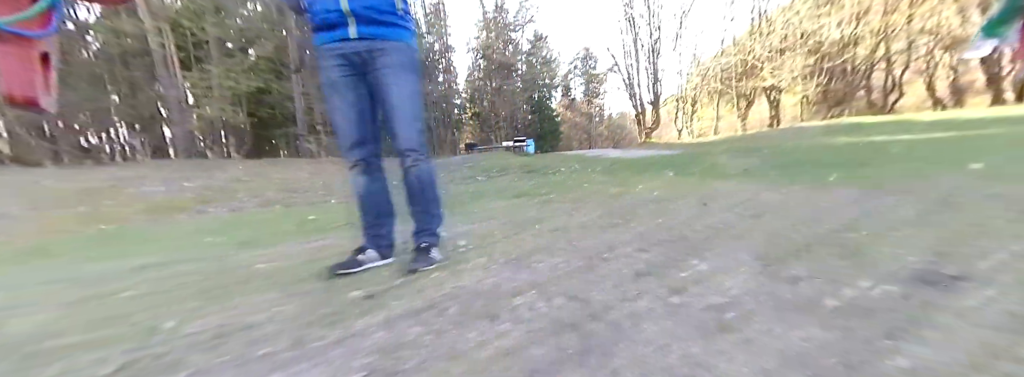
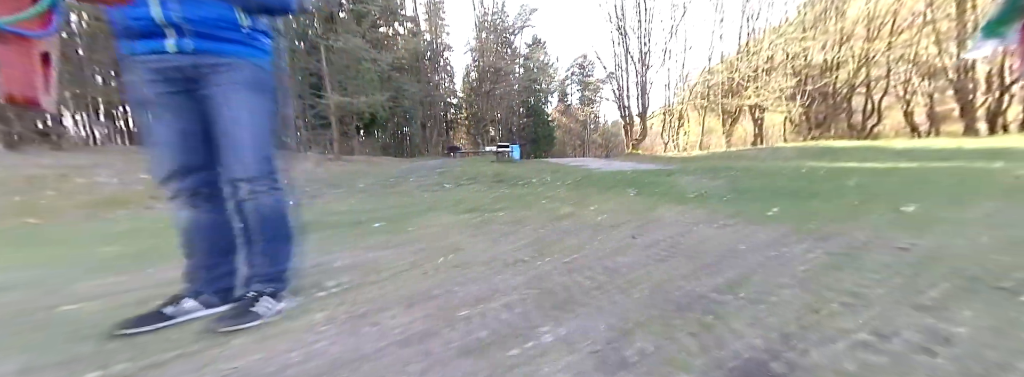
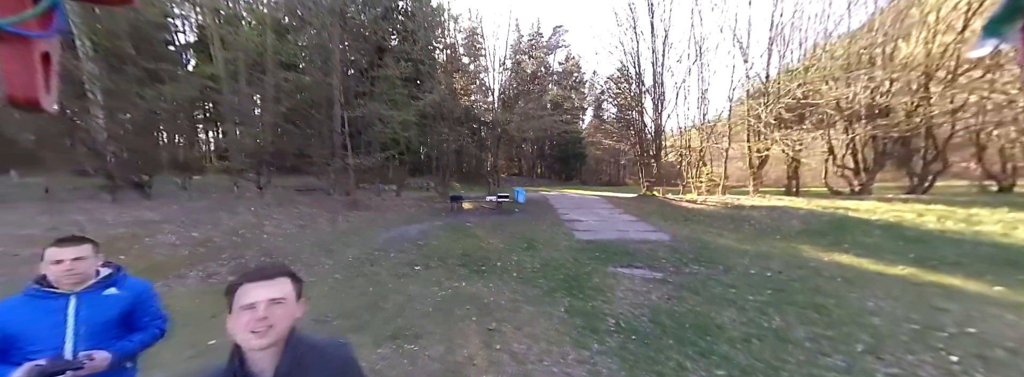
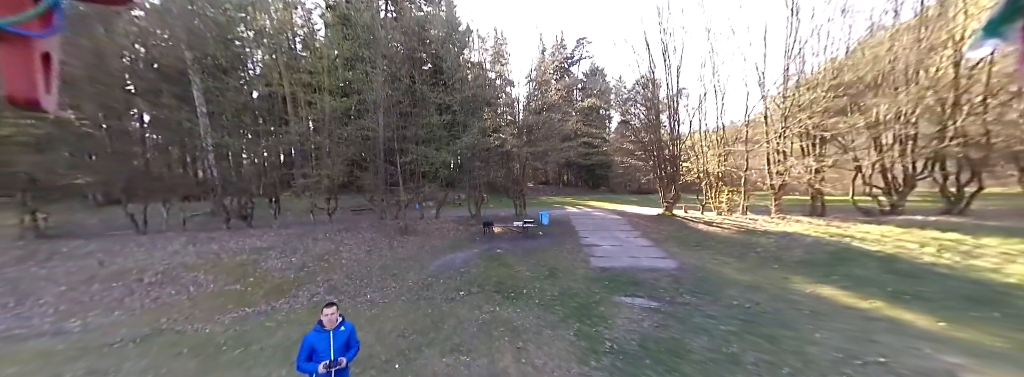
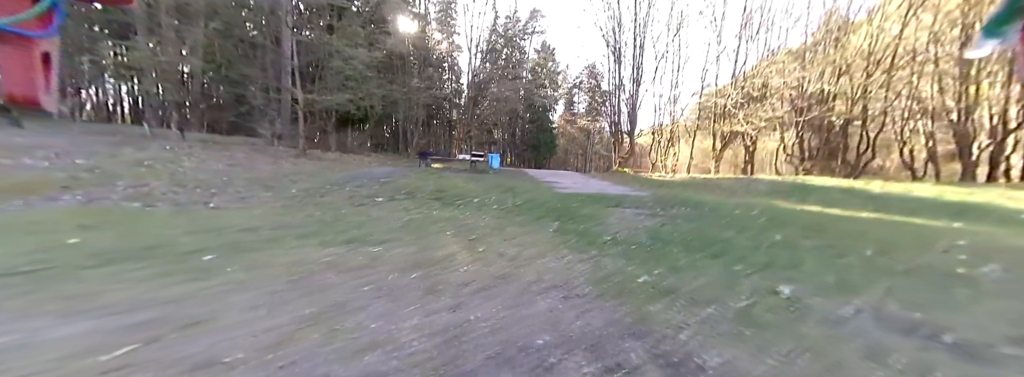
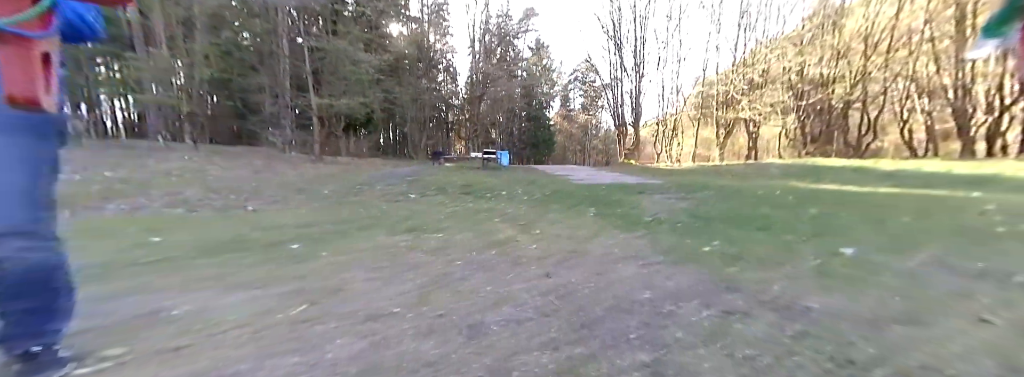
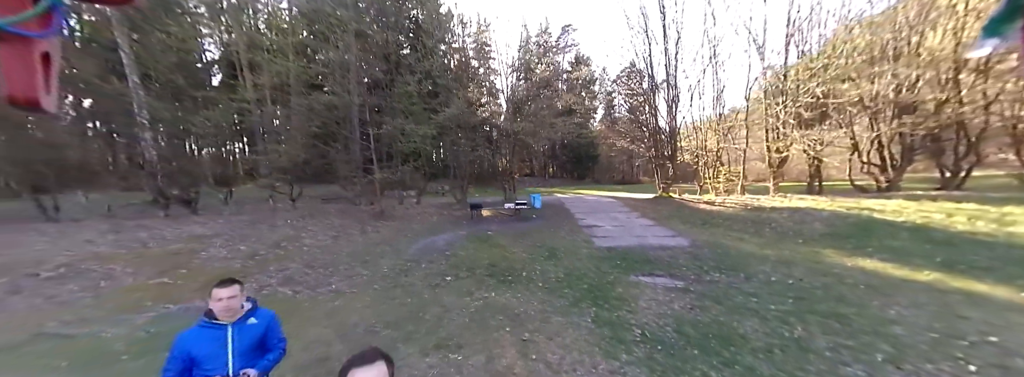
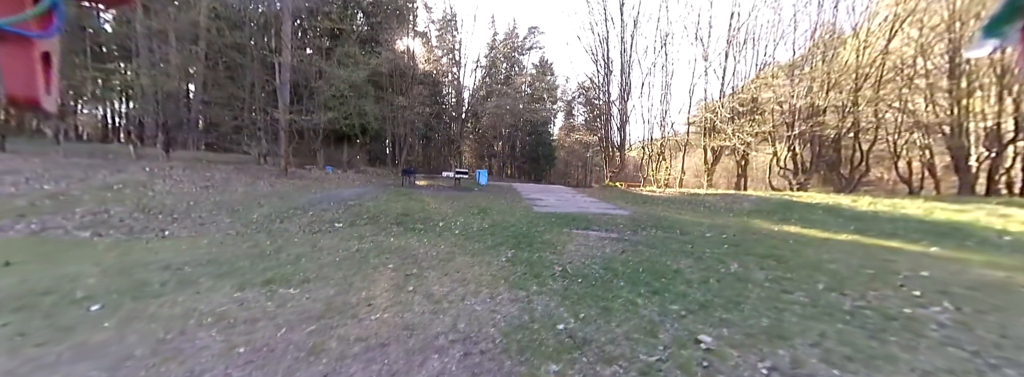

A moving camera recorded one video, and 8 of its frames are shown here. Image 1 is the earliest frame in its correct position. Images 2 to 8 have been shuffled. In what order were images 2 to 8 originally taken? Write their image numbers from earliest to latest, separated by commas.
2, 6, 5, 8, 3, 7, 4
